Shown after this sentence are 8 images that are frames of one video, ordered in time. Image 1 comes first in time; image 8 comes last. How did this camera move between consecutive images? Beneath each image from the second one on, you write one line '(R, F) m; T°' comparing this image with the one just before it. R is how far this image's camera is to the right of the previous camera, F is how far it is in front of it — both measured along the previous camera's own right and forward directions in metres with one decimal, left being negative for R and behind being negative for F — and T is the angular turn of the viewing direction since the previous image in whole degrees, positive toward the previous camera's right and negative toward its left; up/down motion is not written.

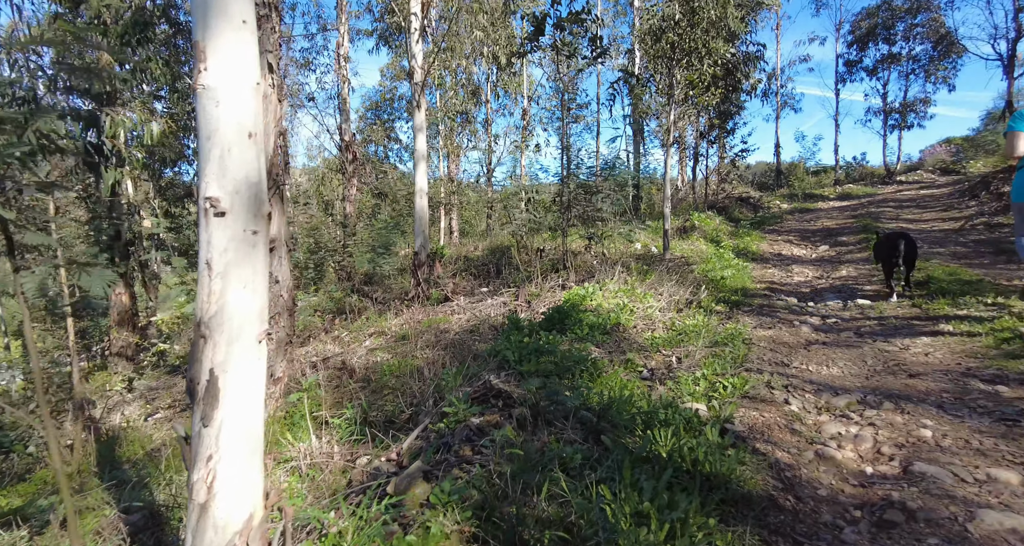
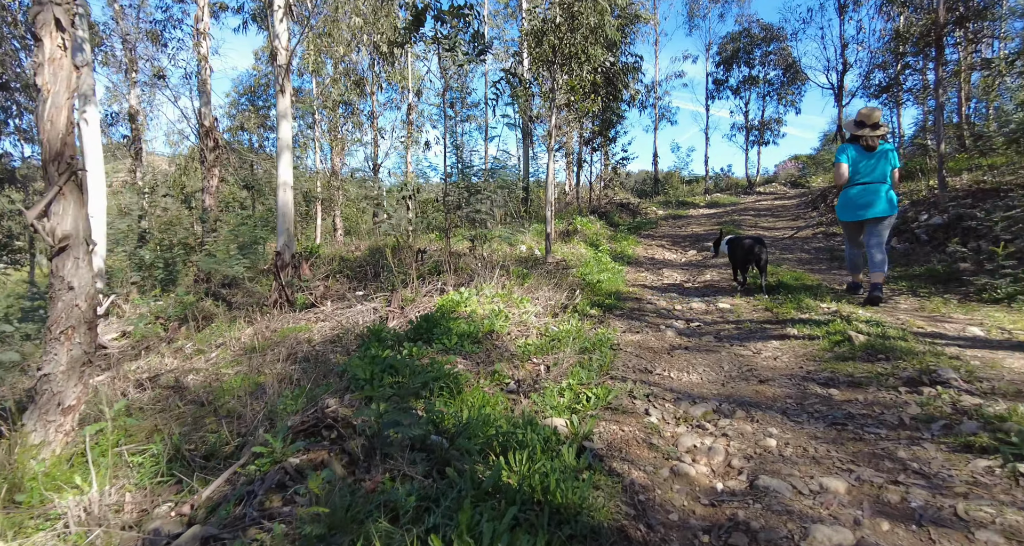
(+0.2, +0.2) m; +11°
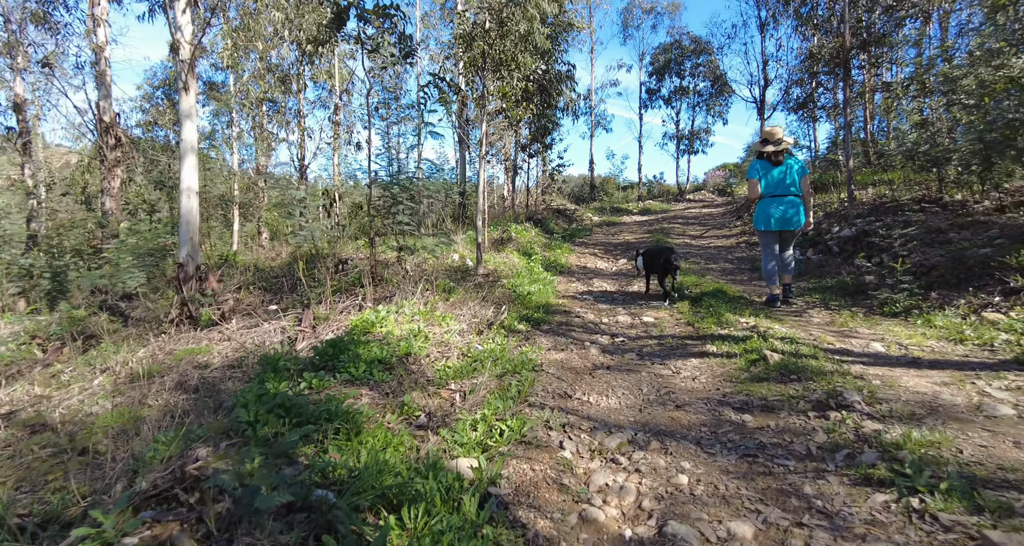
(+0.2, +0.2) m; +6°
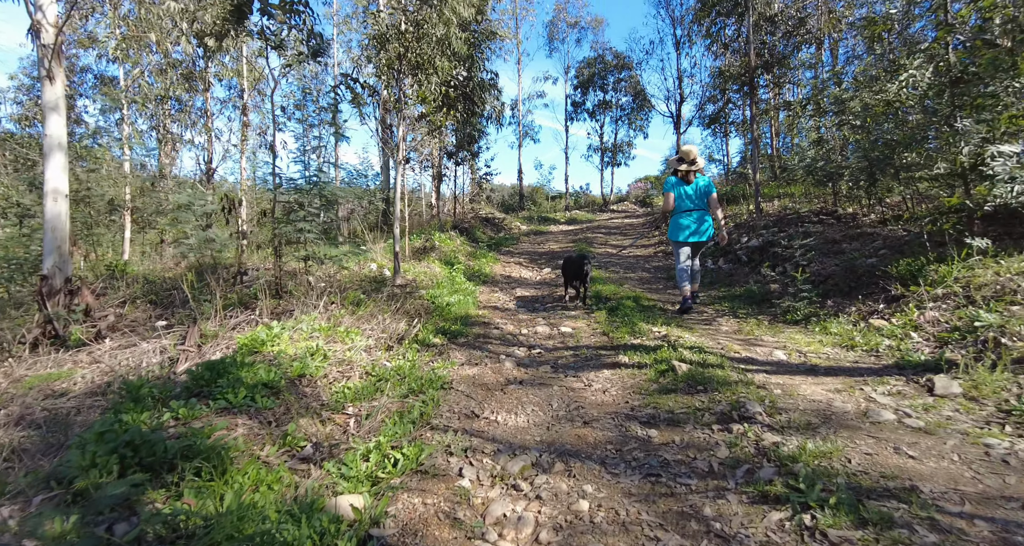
(+0.2, +0.2) m; +7°
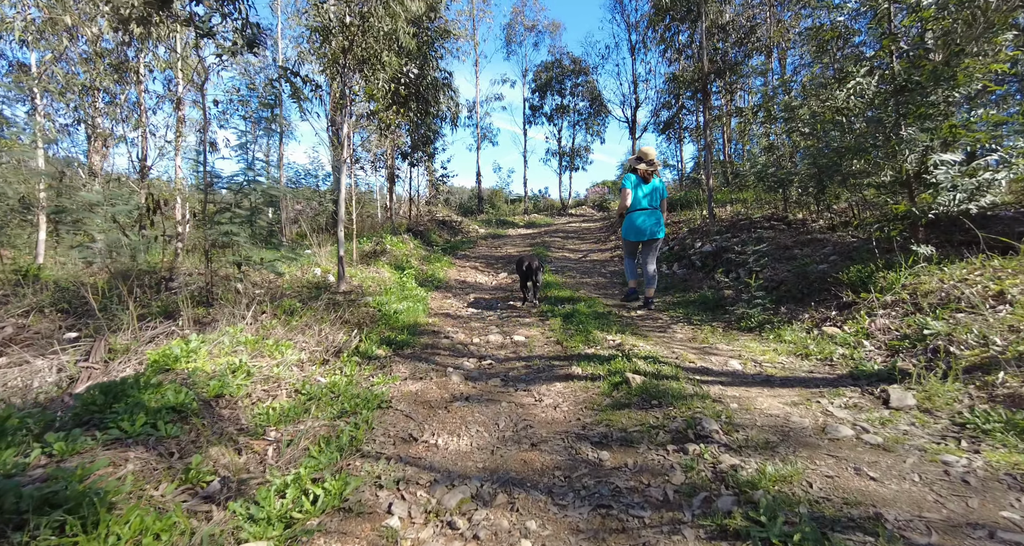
(+0.1, +0.3) m; +4°
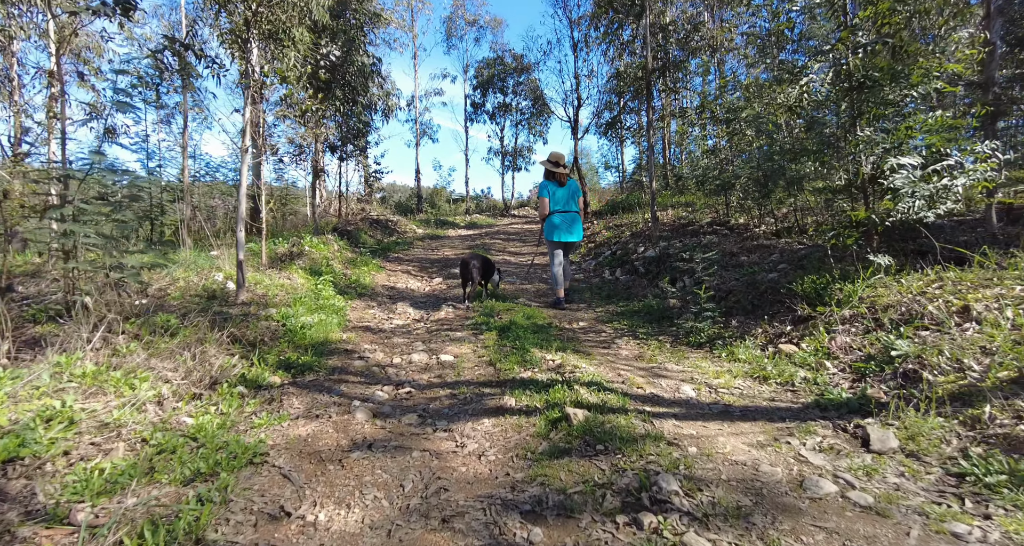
(+0.2, +0.7) m; +6°
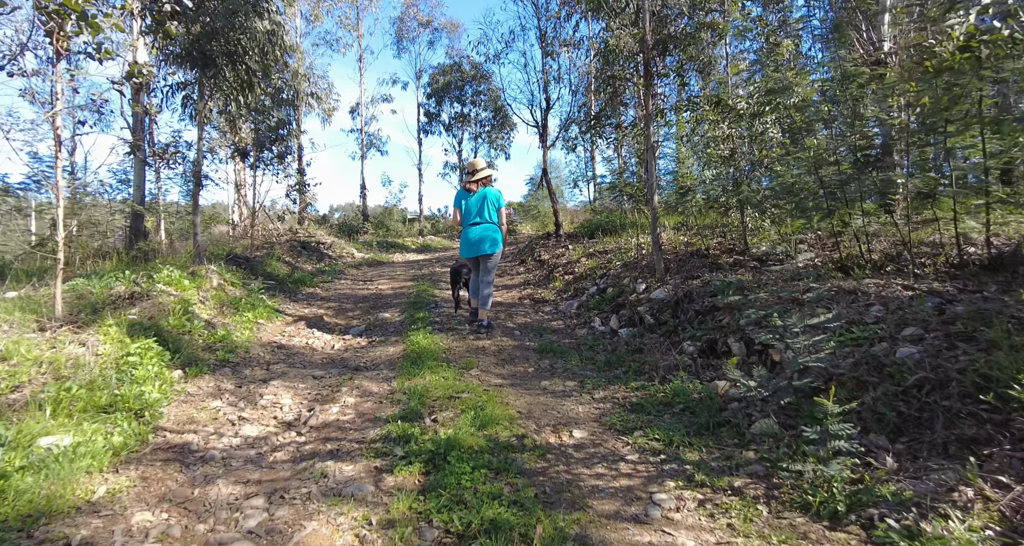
(+0.1, +2.6) m; +4°
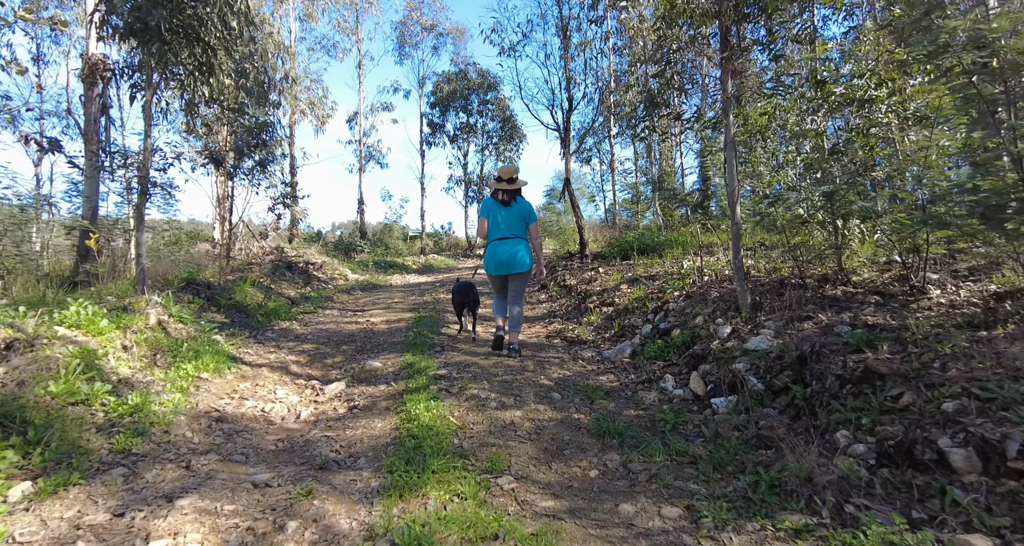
(-0.3, +1.8) m; 0°
